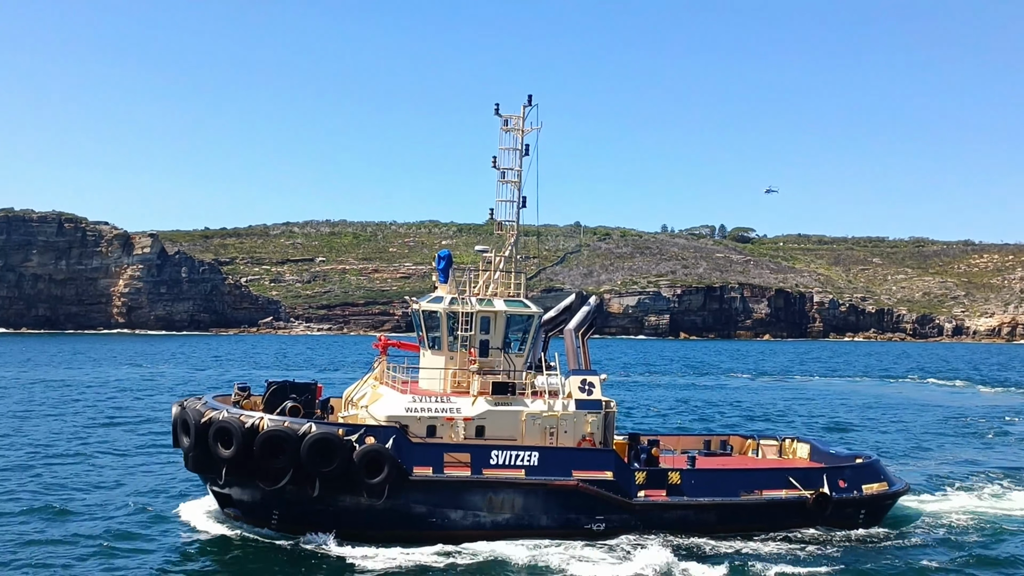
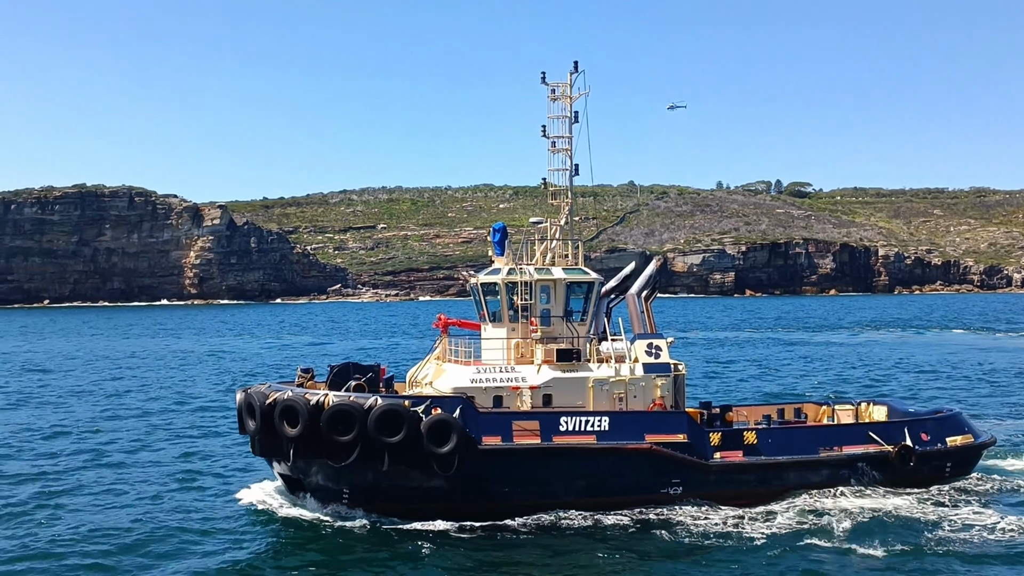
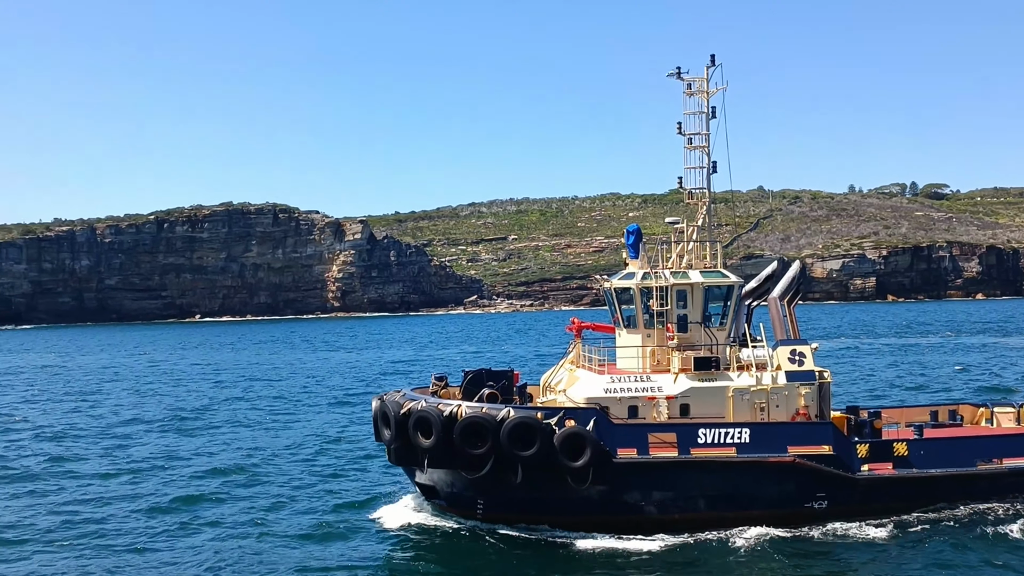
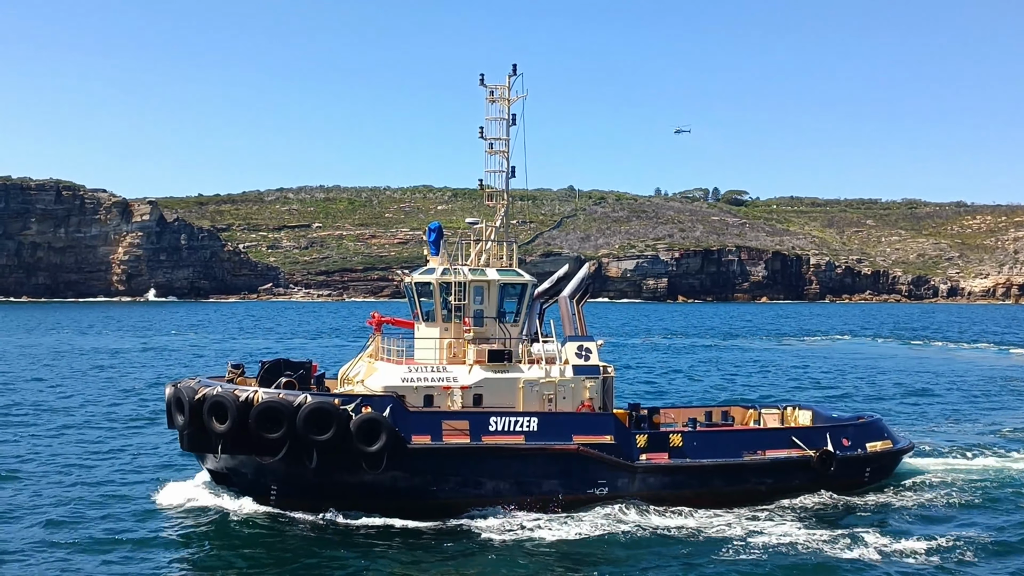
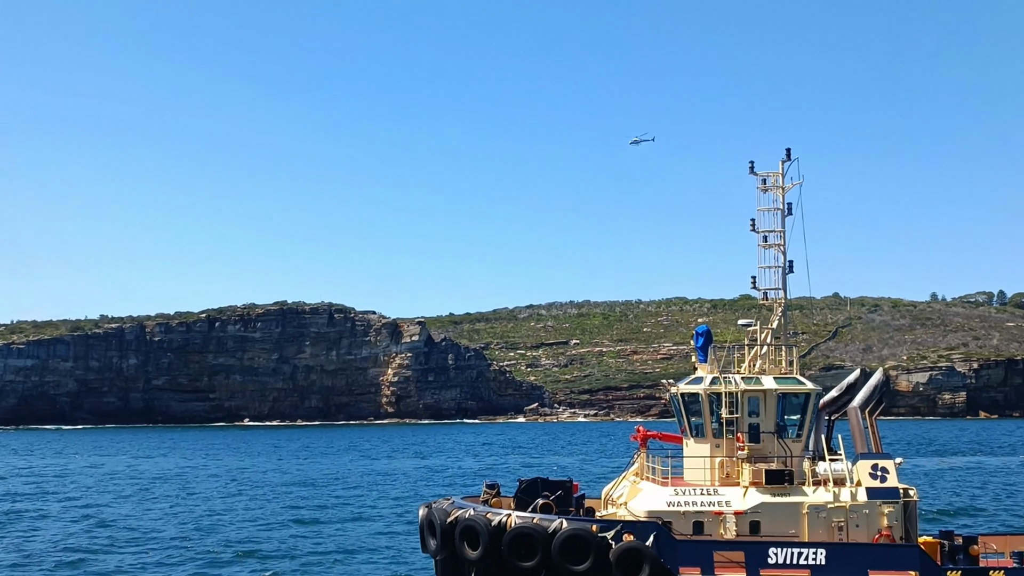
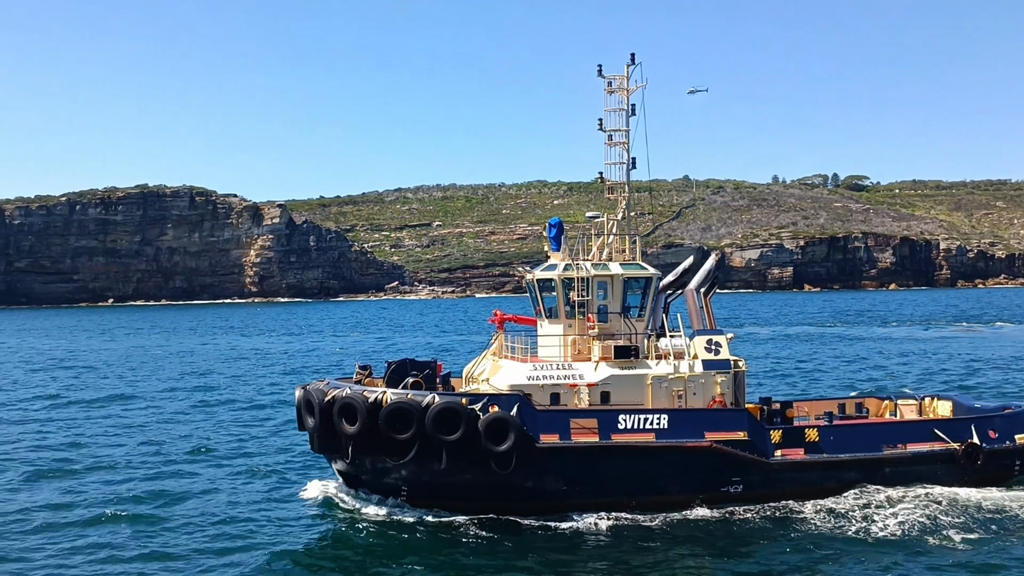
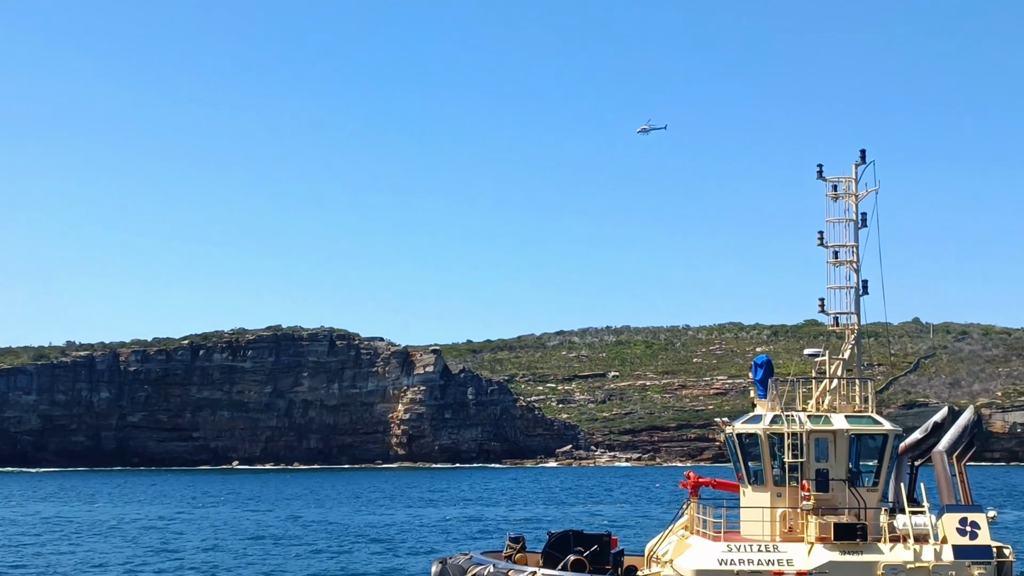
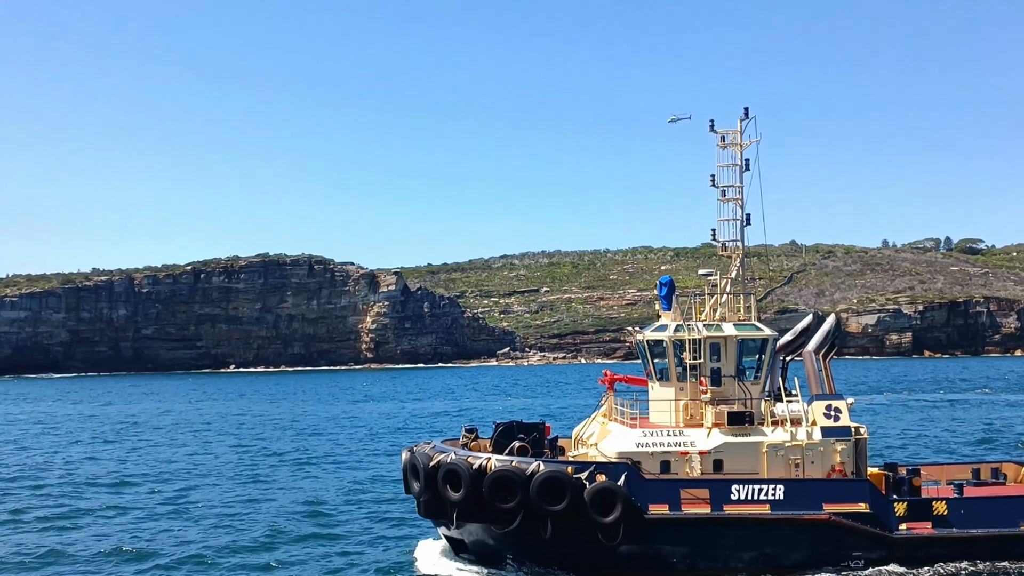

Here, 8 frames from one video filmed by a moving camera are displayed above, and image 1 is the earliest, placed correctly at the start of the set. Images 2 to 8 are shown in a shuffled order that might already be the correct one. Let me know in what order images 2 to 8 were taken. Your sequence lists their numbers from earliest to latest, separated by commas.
4, 2, 6, 3, 8, 5, 7
